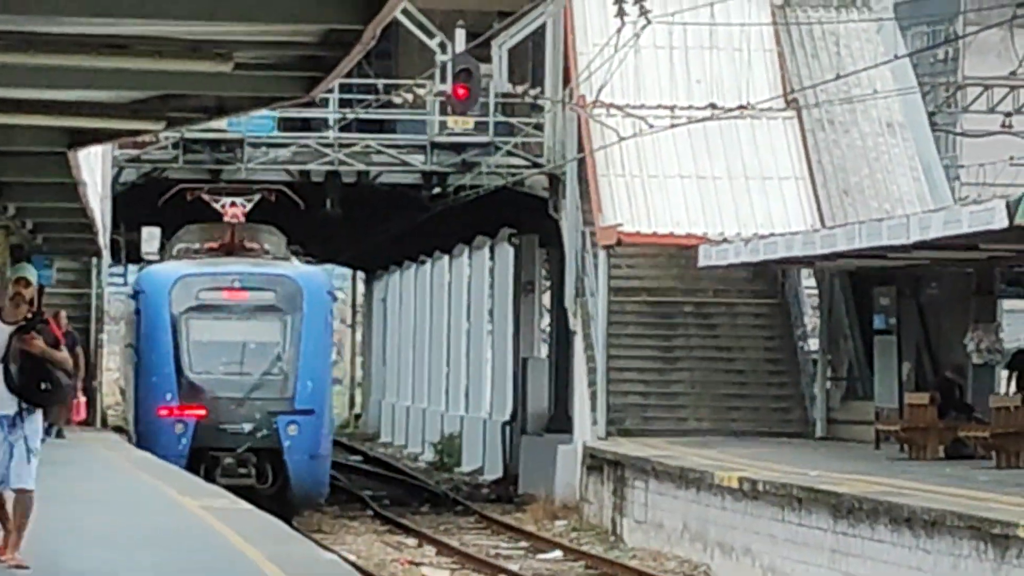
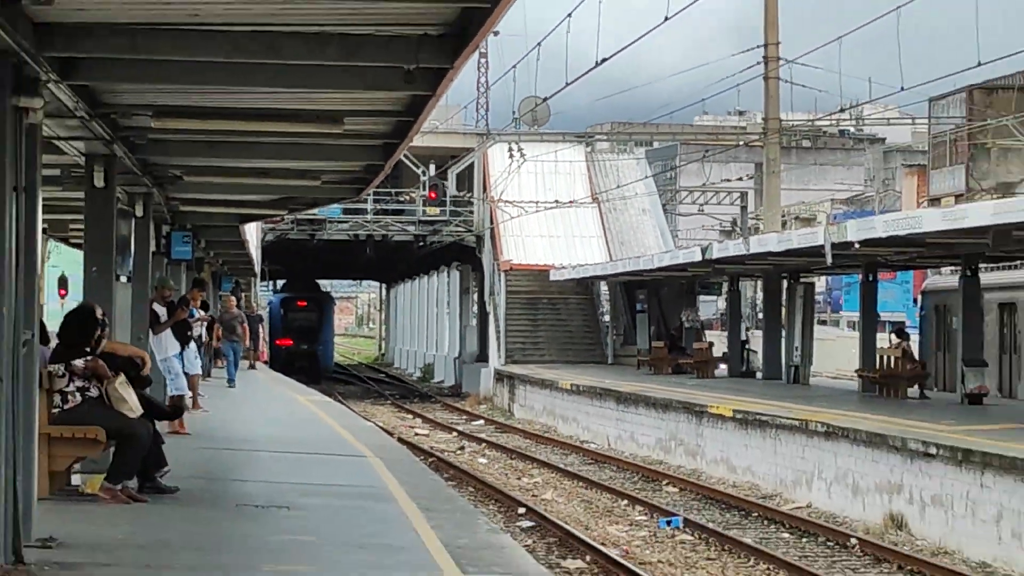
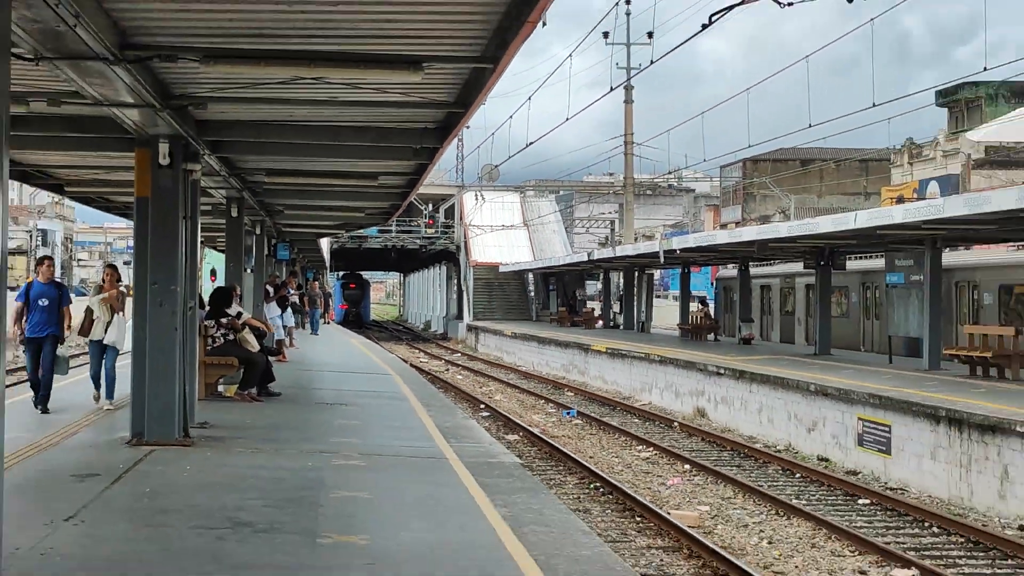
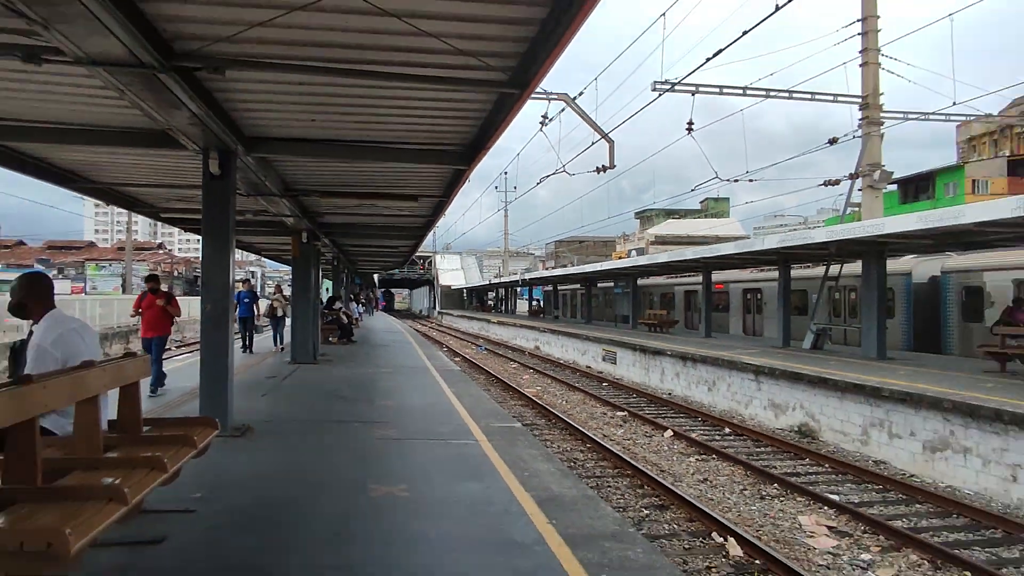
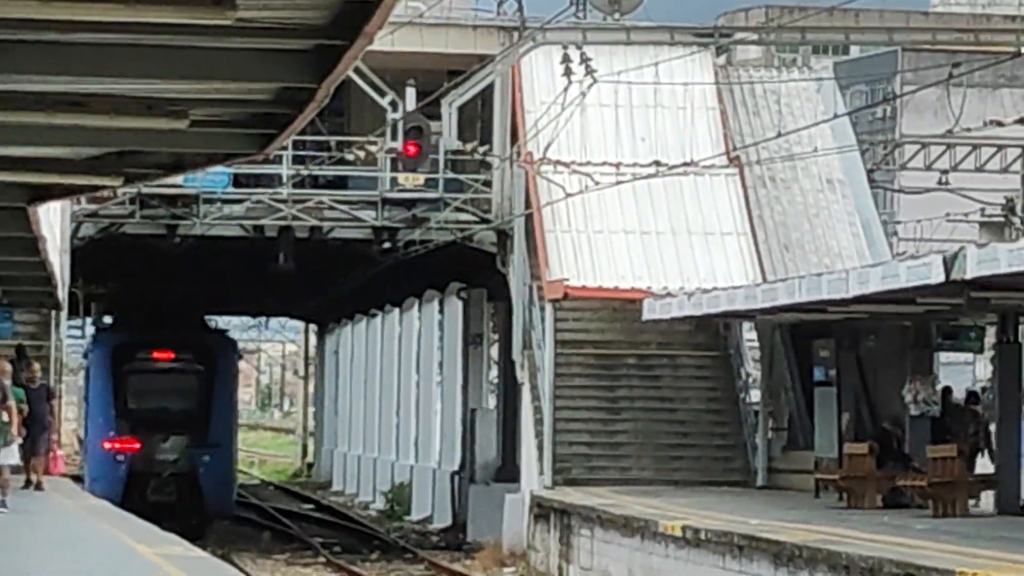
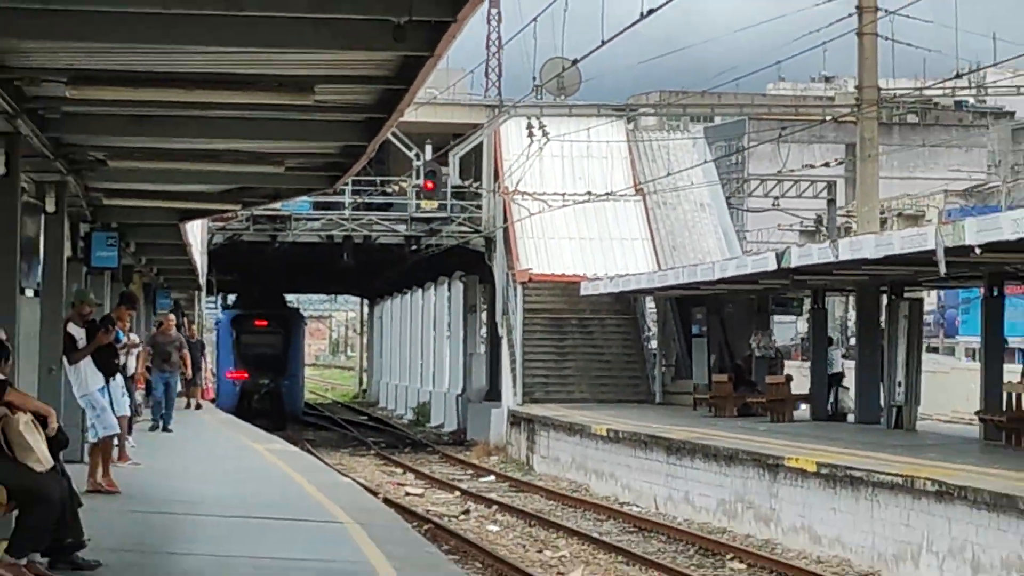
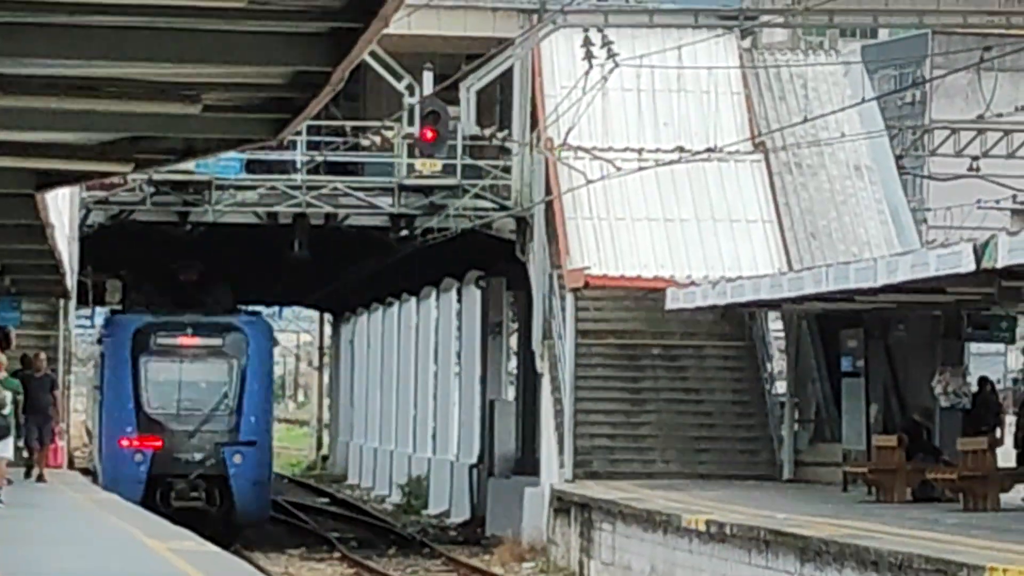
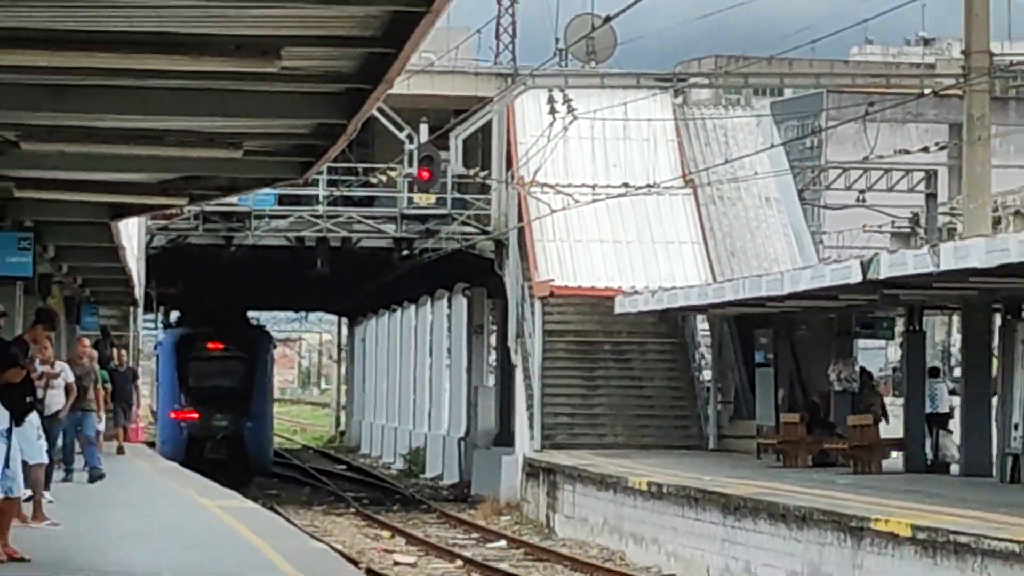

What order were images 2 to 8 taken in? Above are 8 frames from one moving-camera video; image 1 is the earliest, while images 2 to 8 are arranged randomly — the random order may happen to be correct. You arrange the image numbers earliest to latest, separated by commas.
7, 5, 8, 6, 2, 3, 4
